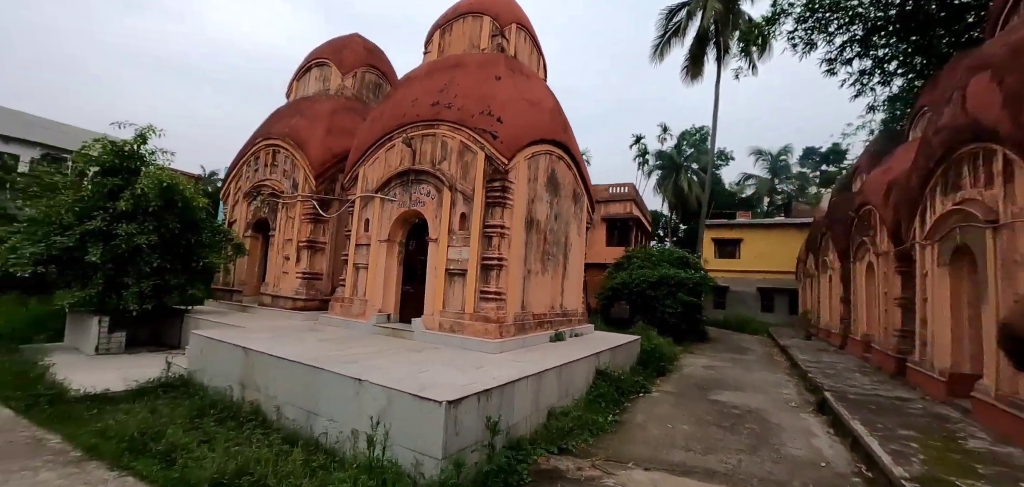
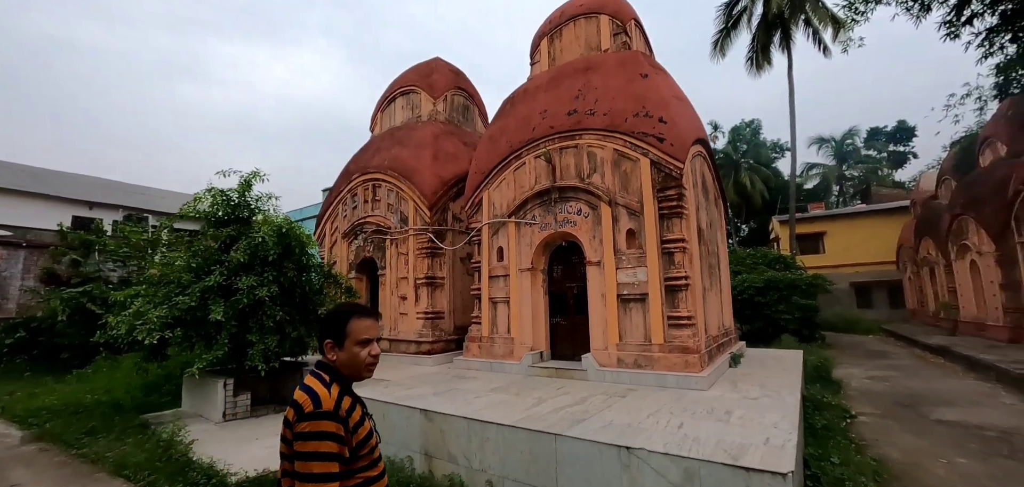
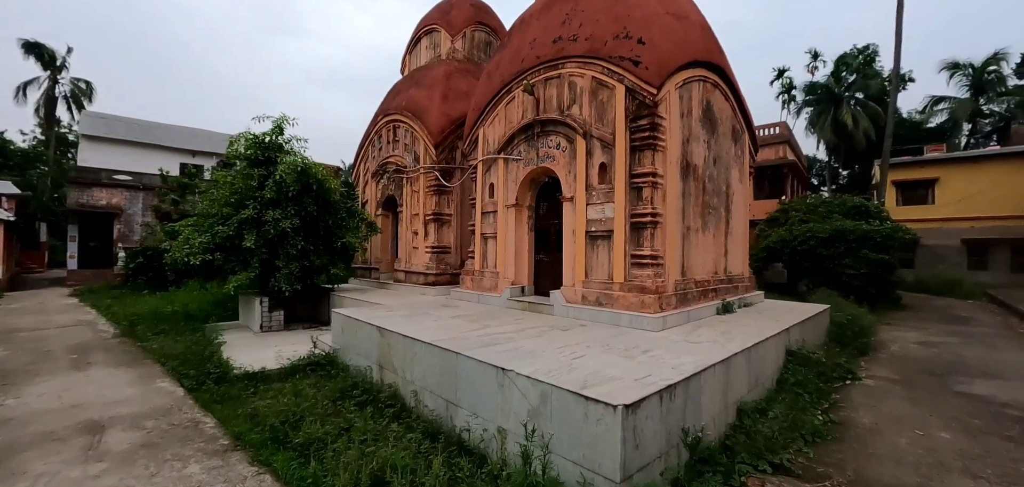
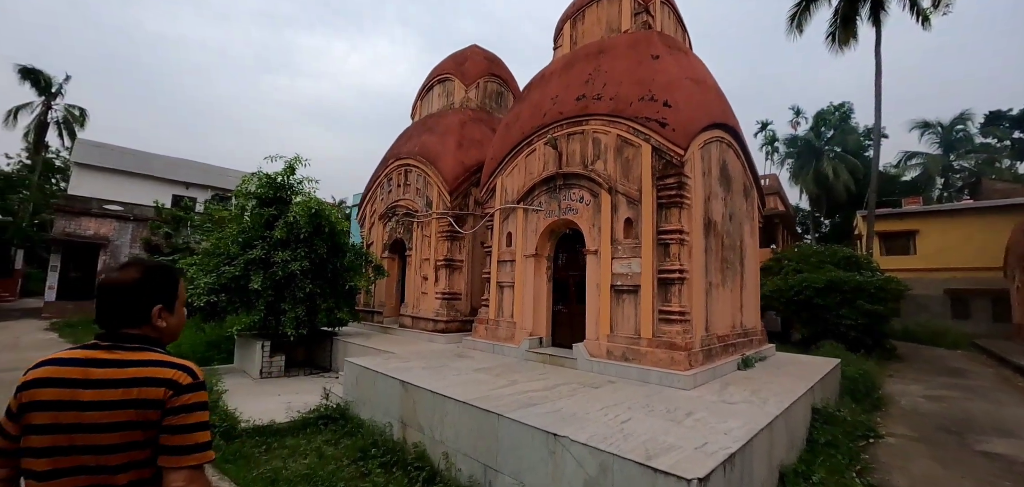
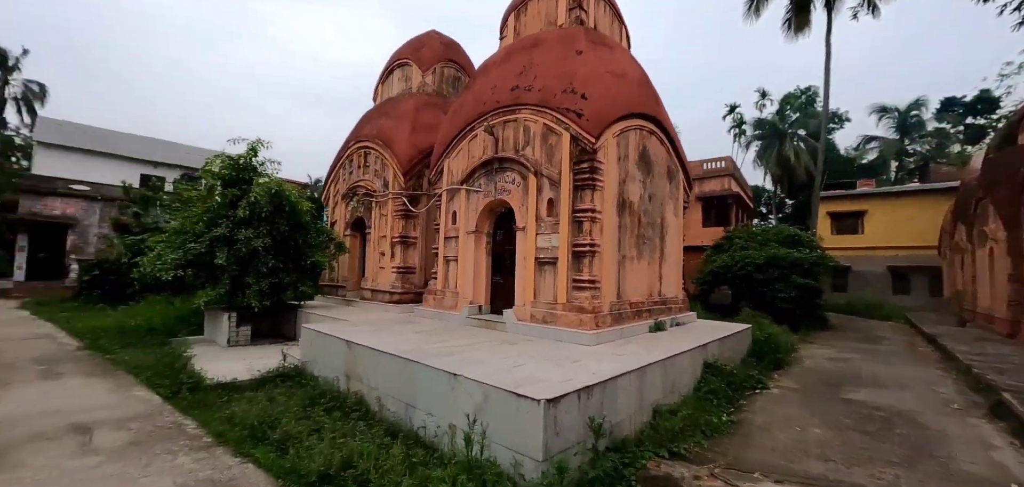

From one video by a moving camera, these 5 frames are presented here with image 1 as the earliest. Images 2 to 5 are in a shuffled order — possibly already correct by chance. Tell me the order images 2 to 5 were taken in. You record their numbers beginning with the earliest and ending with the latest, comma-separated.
5, 3, 4, 2
